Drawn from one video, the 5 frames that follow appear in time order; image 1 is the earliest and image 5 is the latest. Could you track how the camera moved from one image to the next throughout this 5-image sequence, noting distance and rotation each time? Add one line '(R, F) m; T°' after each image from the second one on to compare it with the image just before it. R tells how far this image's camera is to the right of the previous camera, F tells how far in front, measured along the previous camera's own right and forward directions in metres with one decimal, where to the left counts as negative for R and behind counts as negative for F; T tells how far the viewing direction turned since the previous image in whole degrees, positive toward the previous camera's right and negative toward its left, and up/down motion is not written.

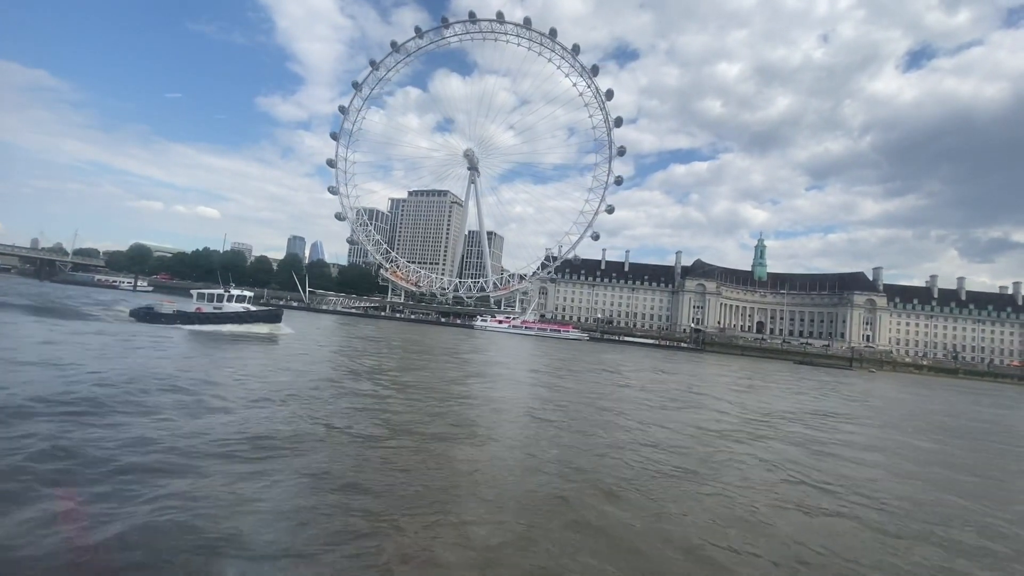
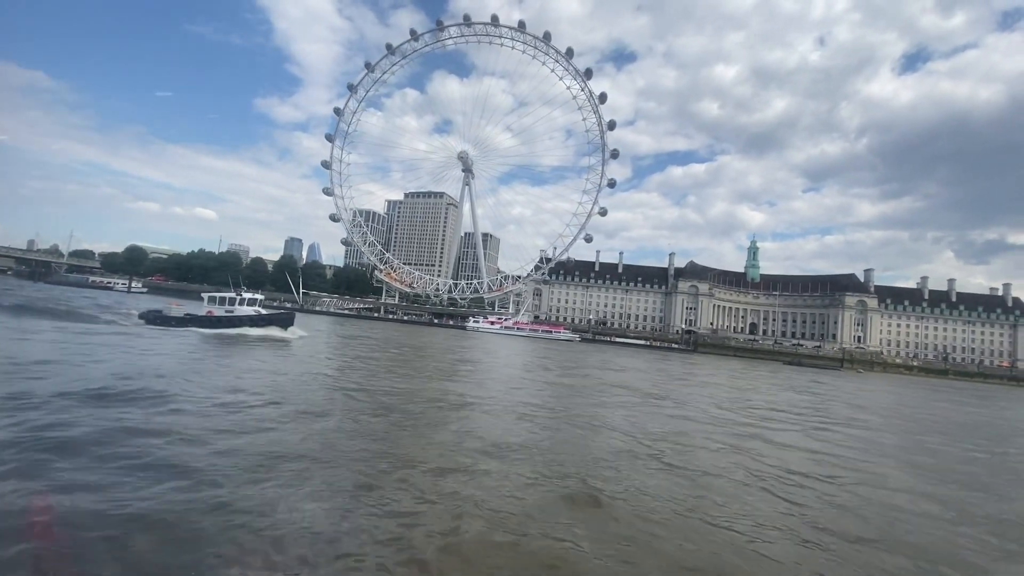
(-7.8, +3.5) m; +1°
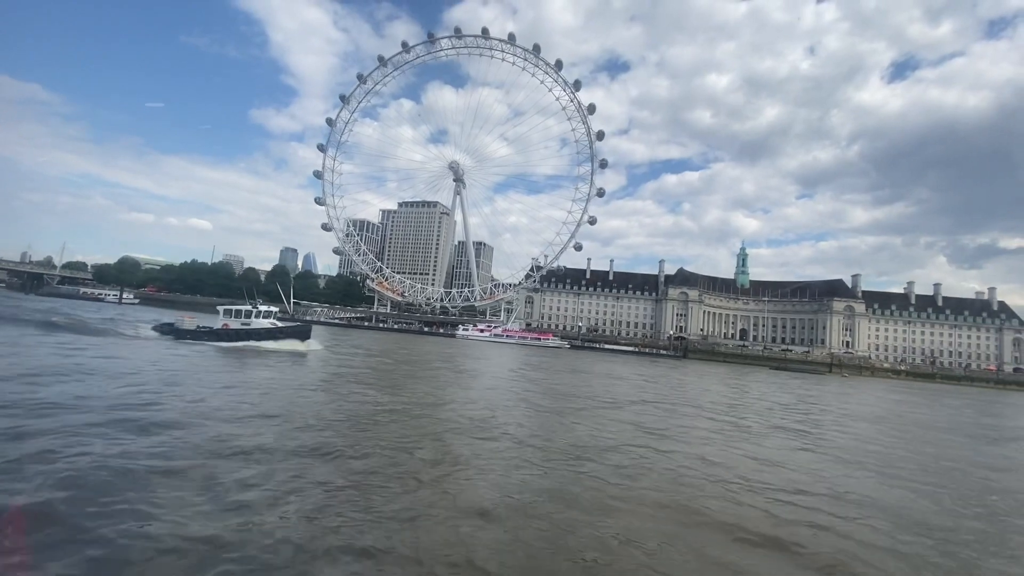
(+1.4, -0.9) m; 0°
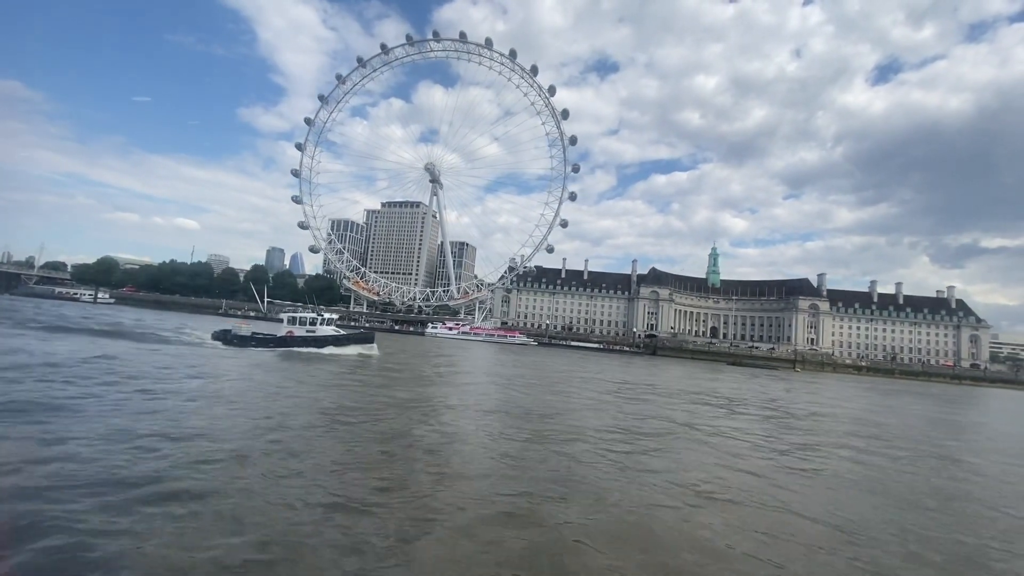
(+4.3, -2.7) m; +1°
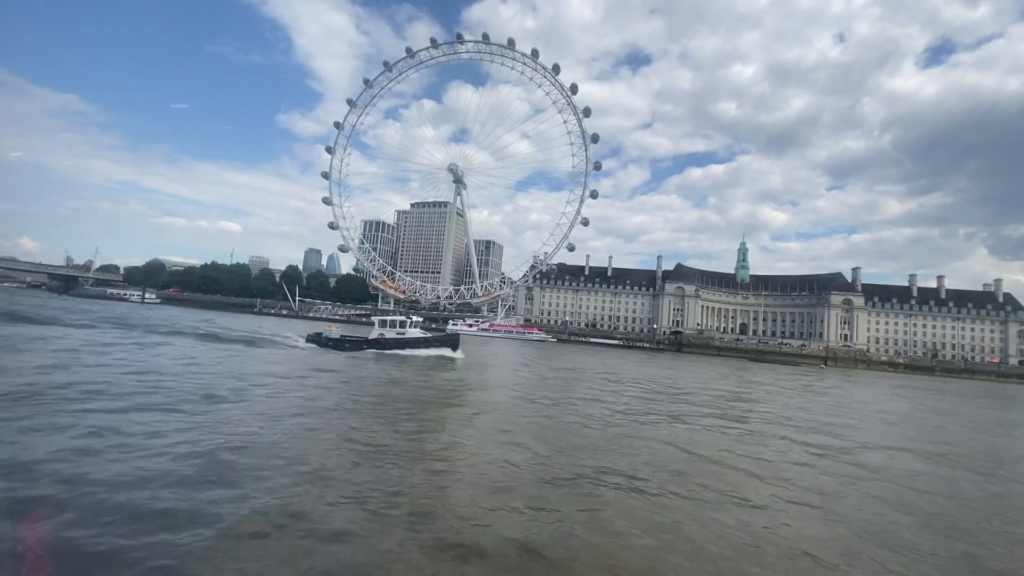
(+3.4, -0.2) m; -4°
